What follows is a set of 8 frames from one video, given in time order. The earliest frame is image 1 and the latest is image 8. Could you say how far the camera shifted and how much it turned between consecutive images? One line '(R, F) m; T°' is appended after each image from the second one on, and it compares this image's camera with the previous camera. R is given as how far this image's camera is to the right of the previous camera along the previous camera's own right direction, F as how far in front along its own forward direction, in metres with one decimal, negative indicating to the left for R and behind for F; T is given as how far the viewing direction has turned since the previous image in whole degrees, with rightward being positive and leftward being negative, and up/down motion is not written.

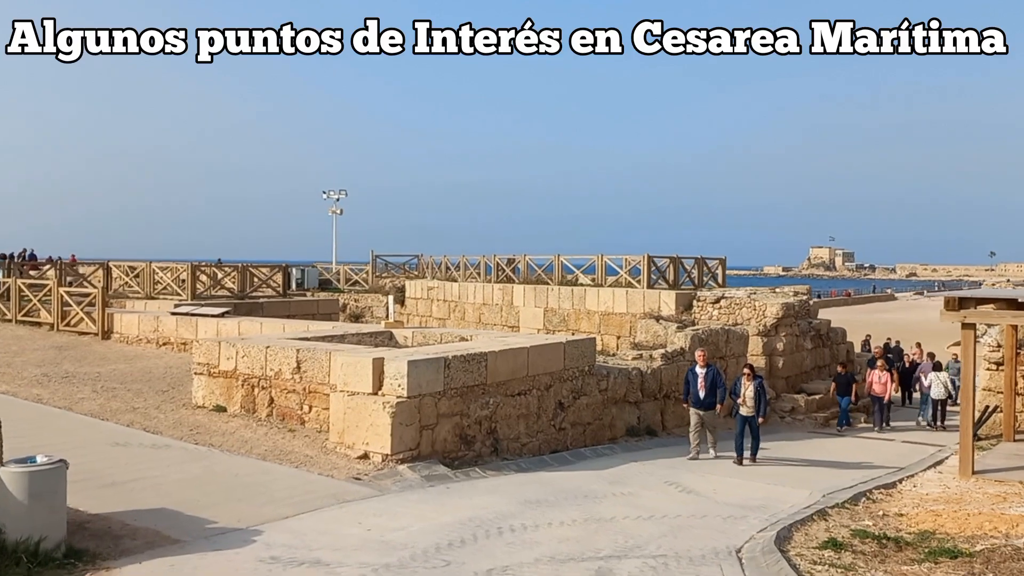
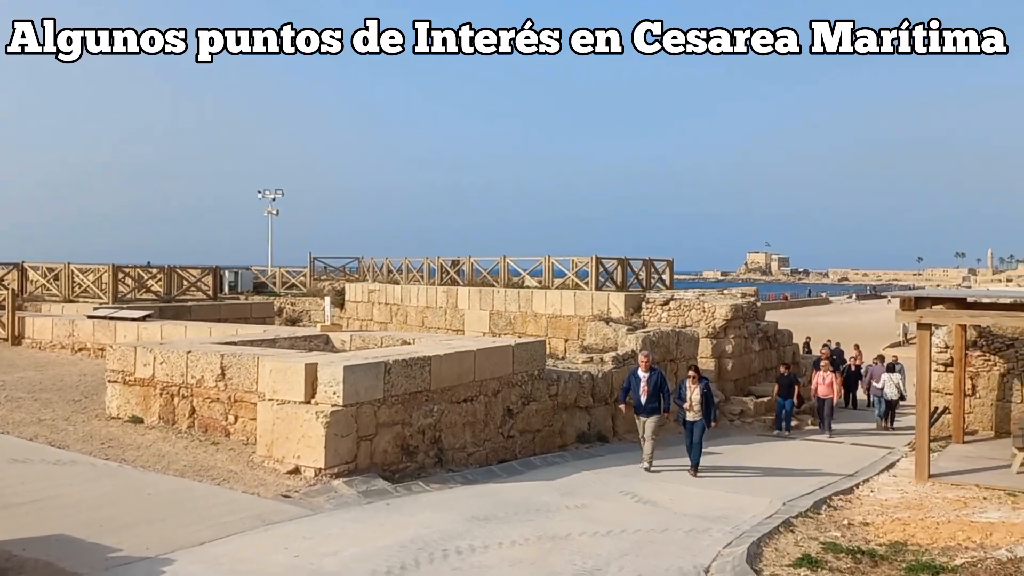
(0.0, +0.6) m; +4°
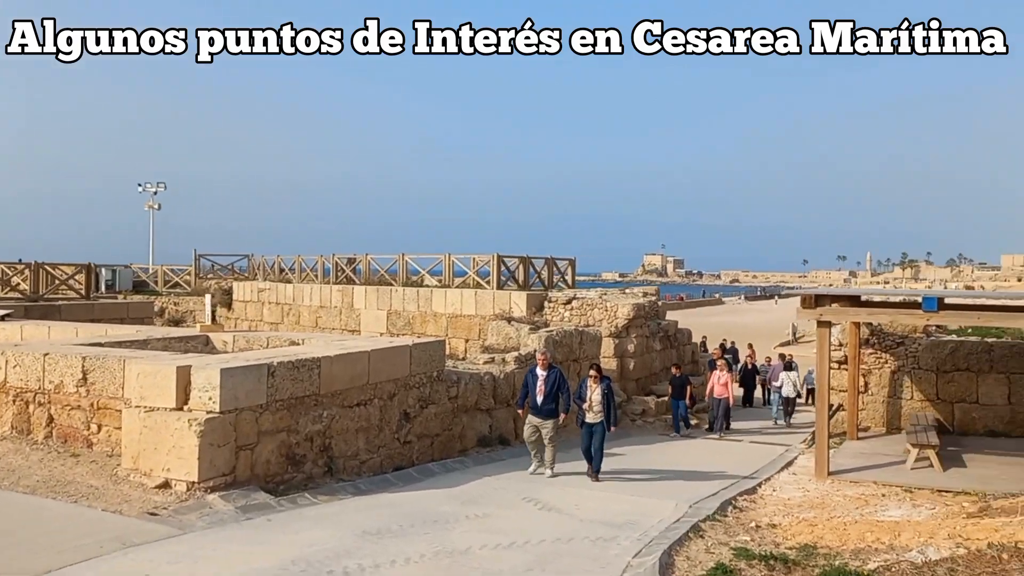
(0.0, +0.5) m; +7°
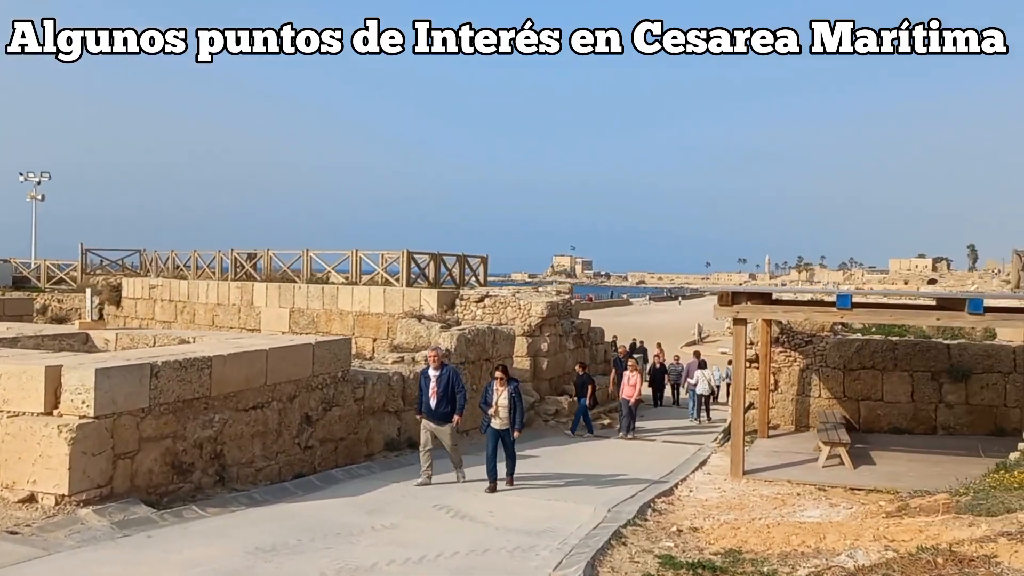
(0.0, +0.5) m; +6°
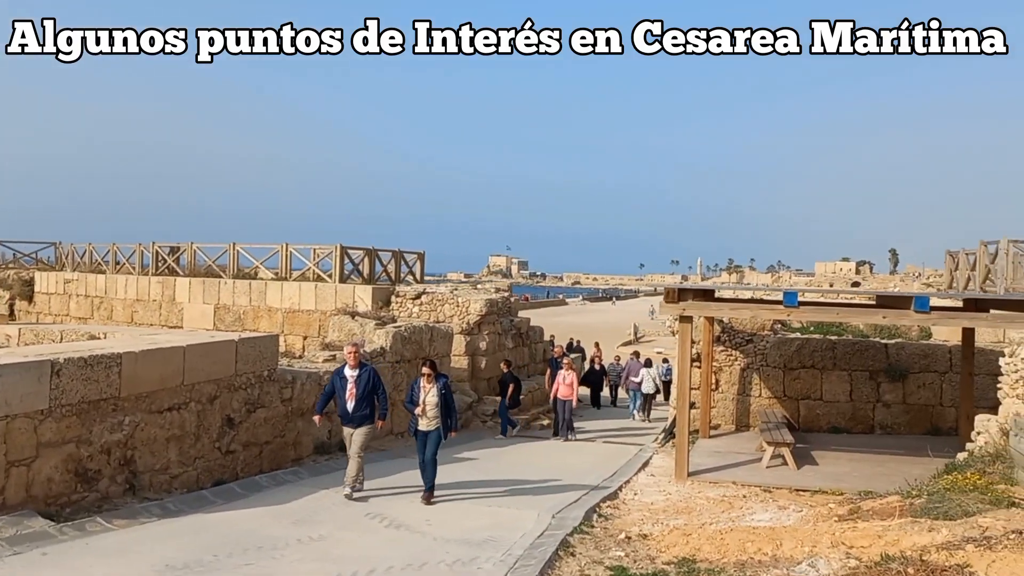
(0.0, +0.5) m; +4°
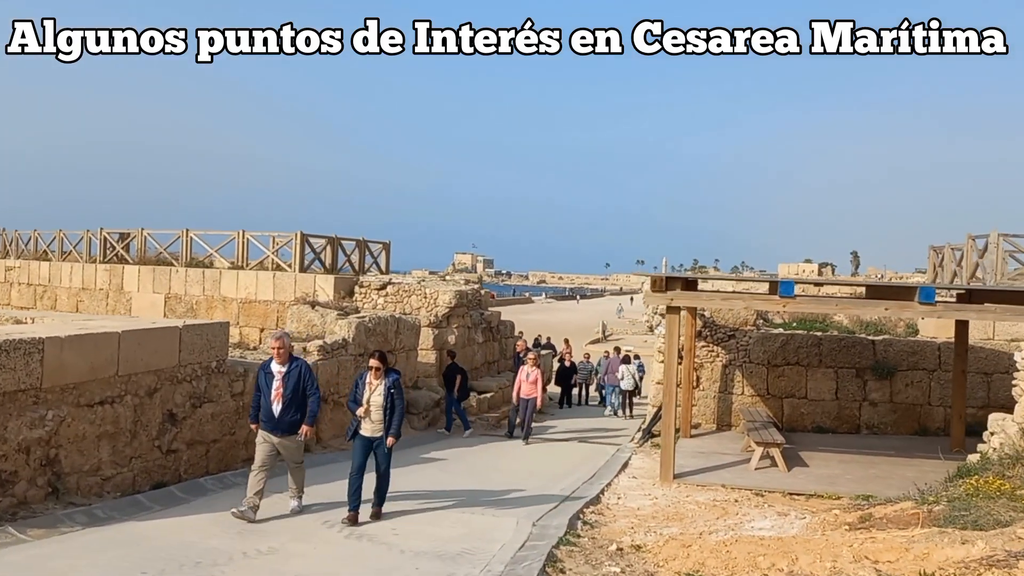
(-0.1, +0.8) m; +2°
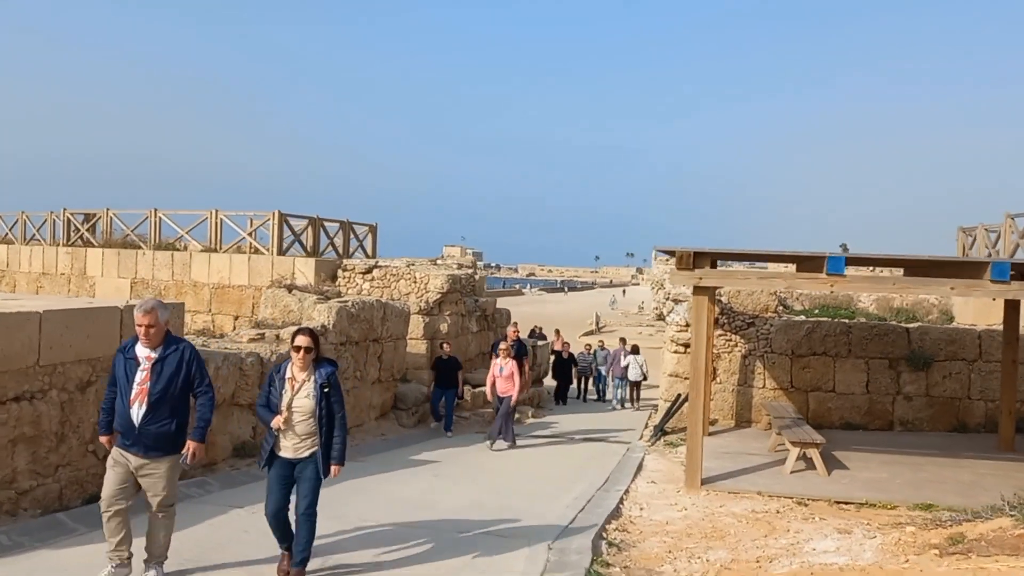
(-0.1, +1.2) m; +1°
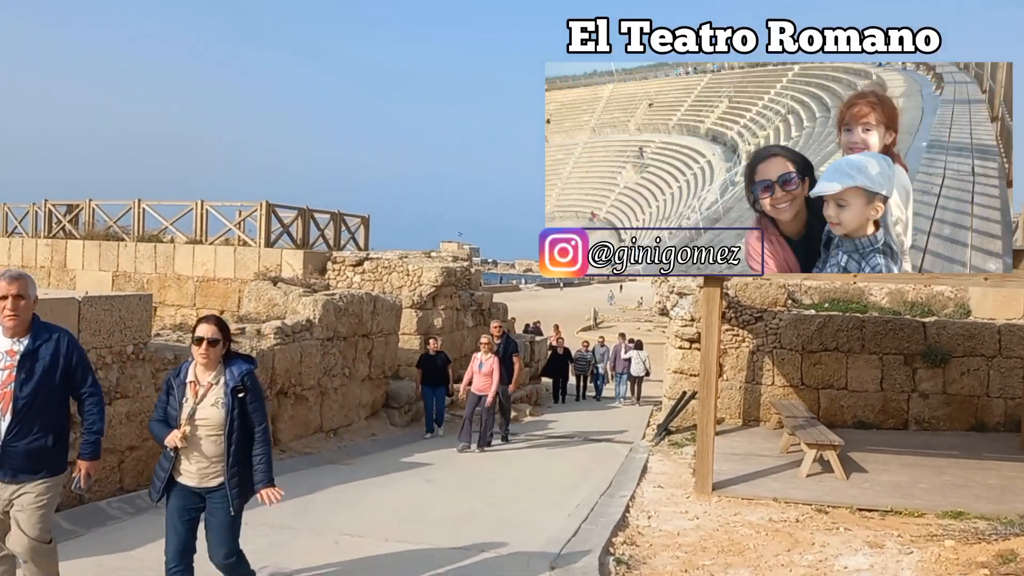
(0.0, +0.6) m; 0°
